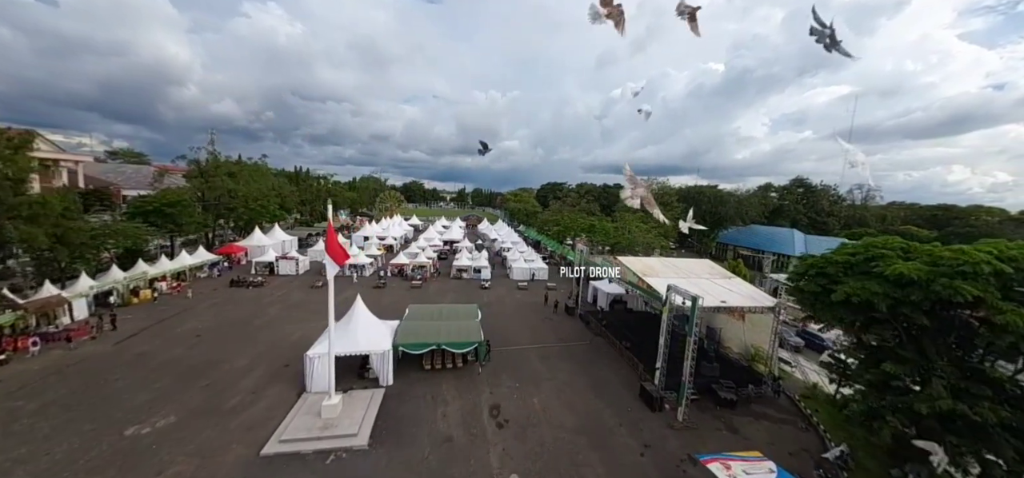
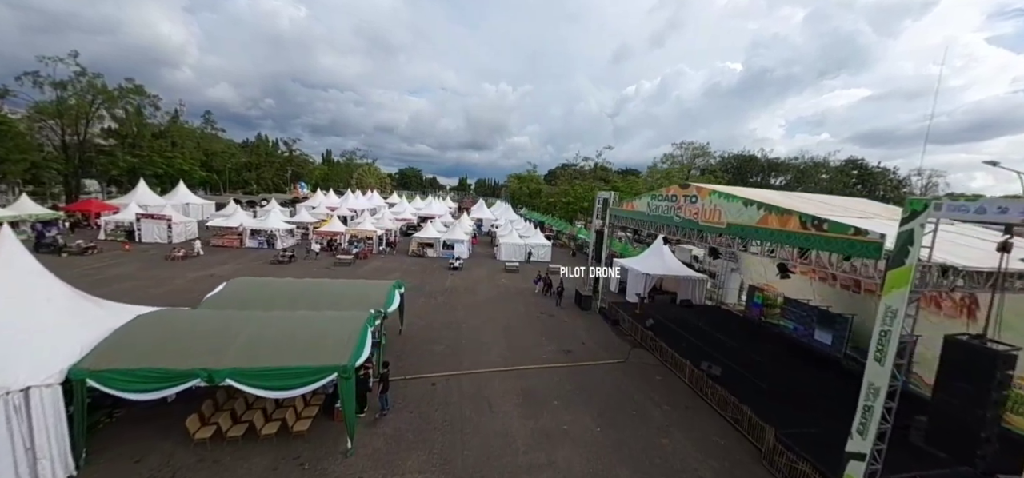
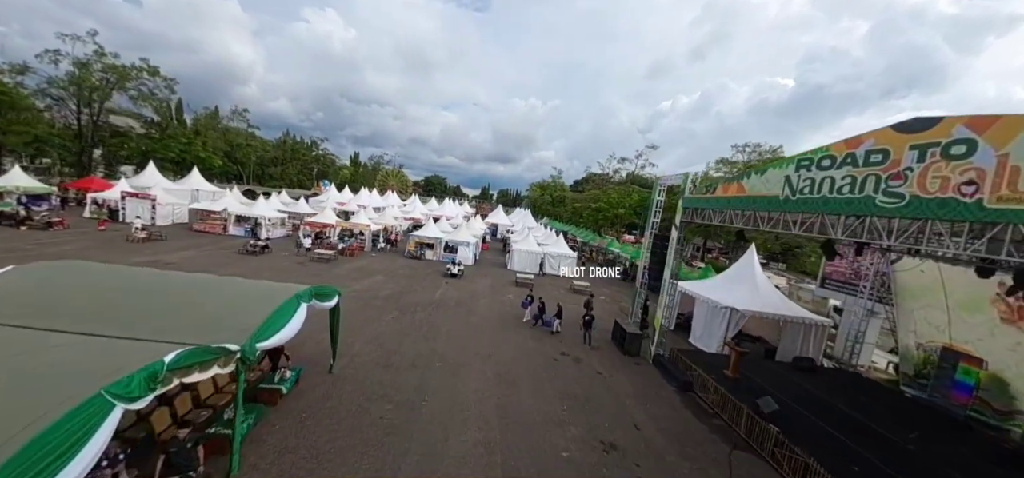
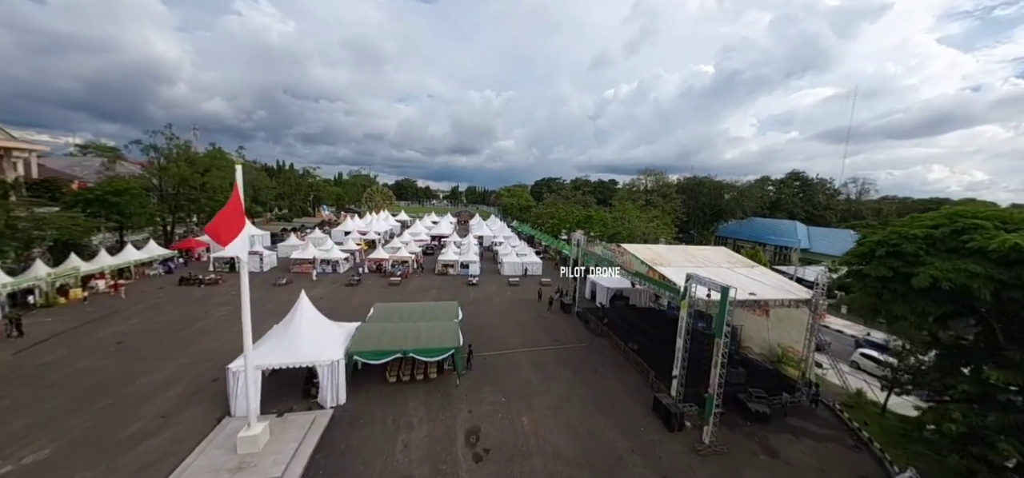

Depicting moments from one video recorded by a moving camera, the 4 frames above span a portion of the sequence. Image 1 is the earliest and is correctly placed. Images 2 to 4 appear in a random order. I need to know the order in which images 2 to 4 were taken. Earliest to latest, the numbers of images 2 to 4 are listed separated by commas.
4, 2, 3
